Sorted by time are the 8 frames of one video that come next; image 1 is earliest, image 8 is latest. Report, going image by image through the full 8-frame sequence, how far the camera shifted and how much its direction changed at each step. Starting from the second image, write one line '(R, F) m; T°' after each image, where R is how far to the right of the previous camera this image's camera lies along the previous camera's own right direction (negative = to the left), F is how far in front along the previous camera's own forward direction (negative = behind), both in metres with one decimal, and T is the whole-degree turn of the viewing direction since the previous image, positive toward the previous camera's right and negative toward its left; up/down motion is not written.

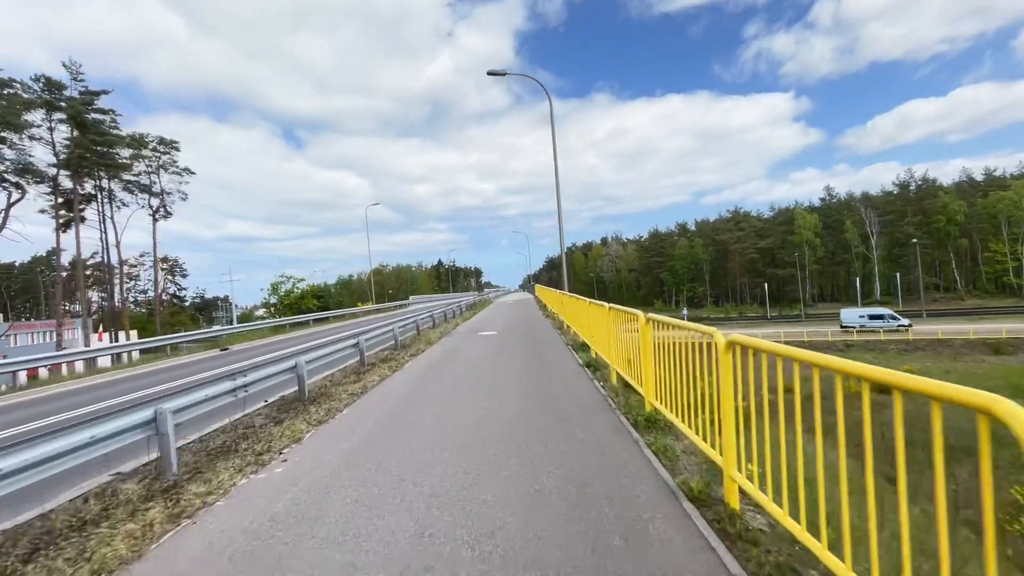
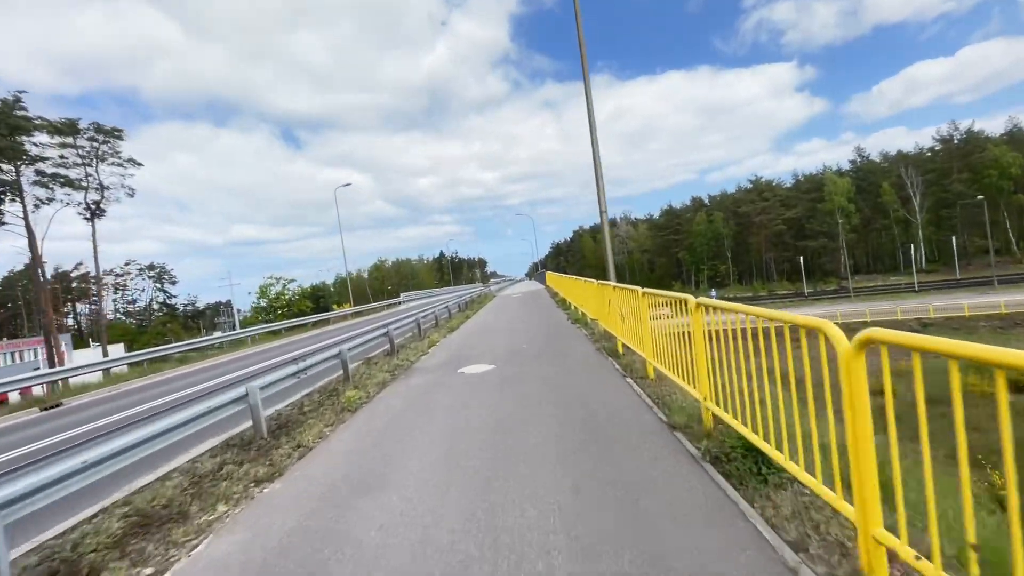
(0.0, +2.8) m; -1°
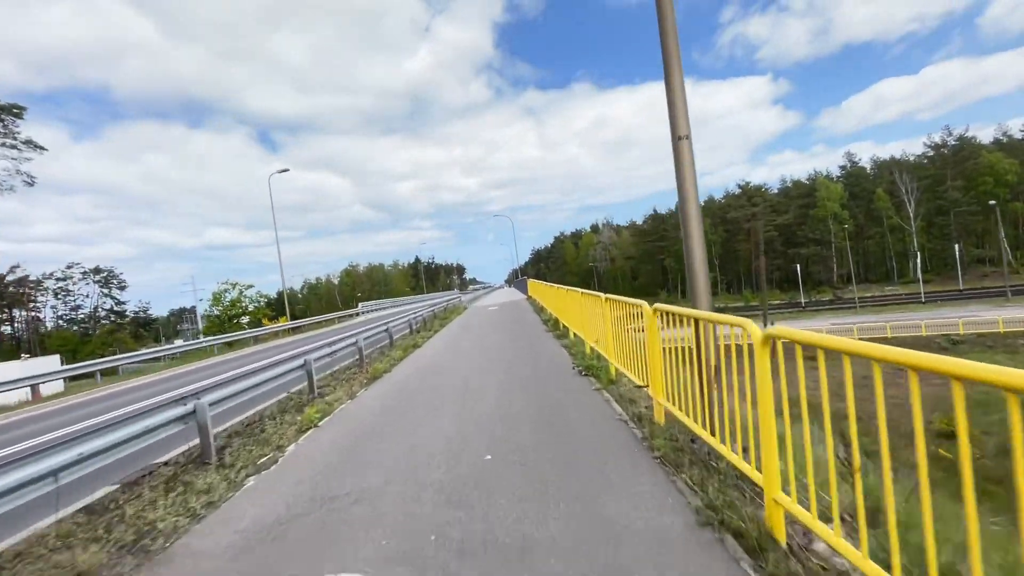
(+0.1, +2.2) m; +2°
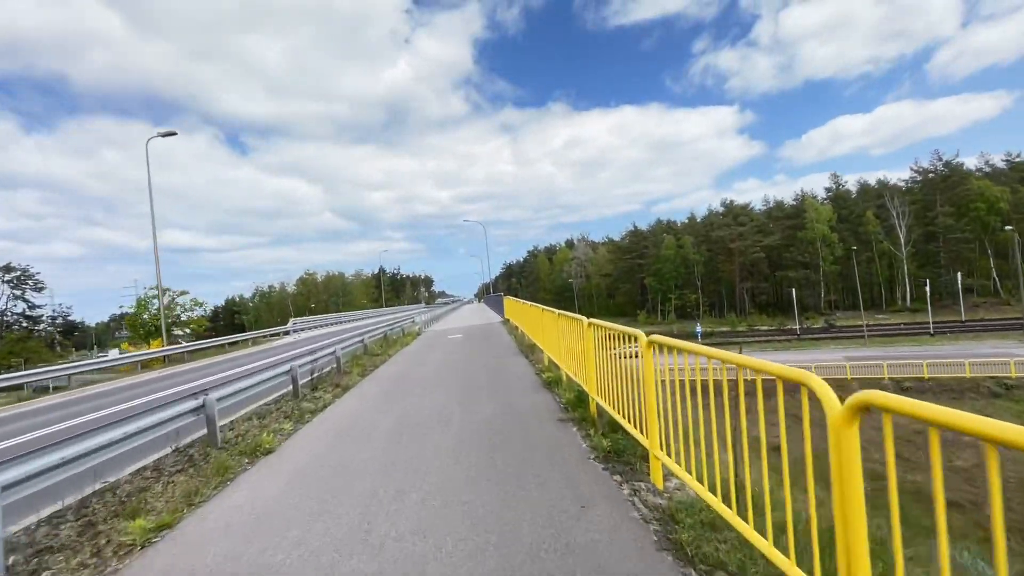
(0.0, +2.8) m; +3°
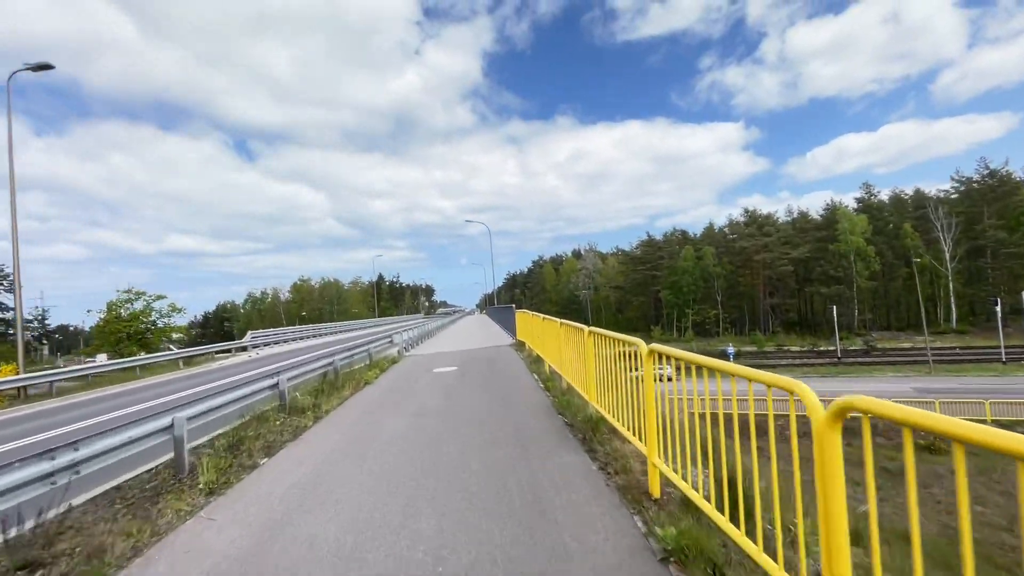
(-0.2, +2.7) m; 0°
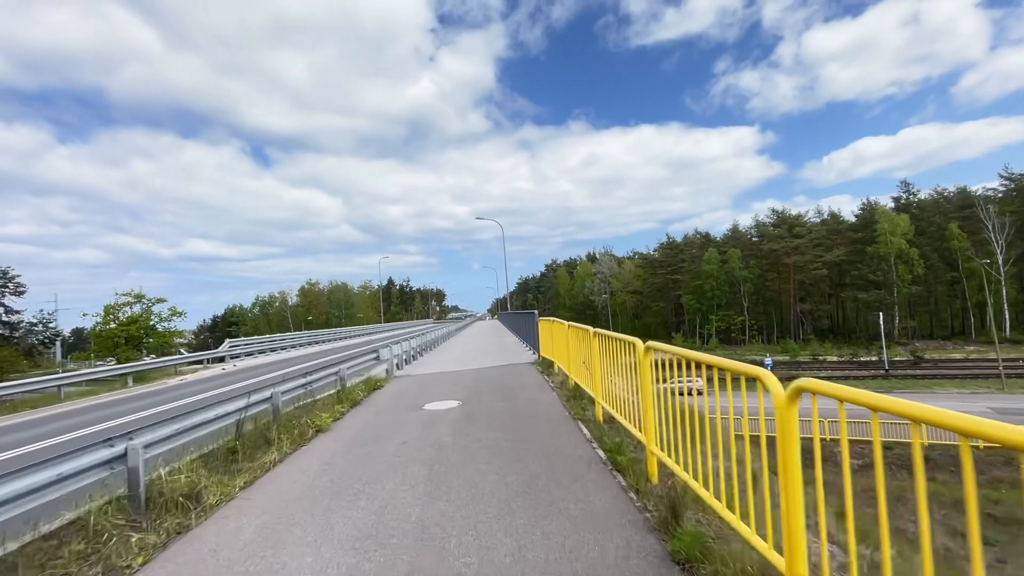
(-0.1, +1.7) m; -1°
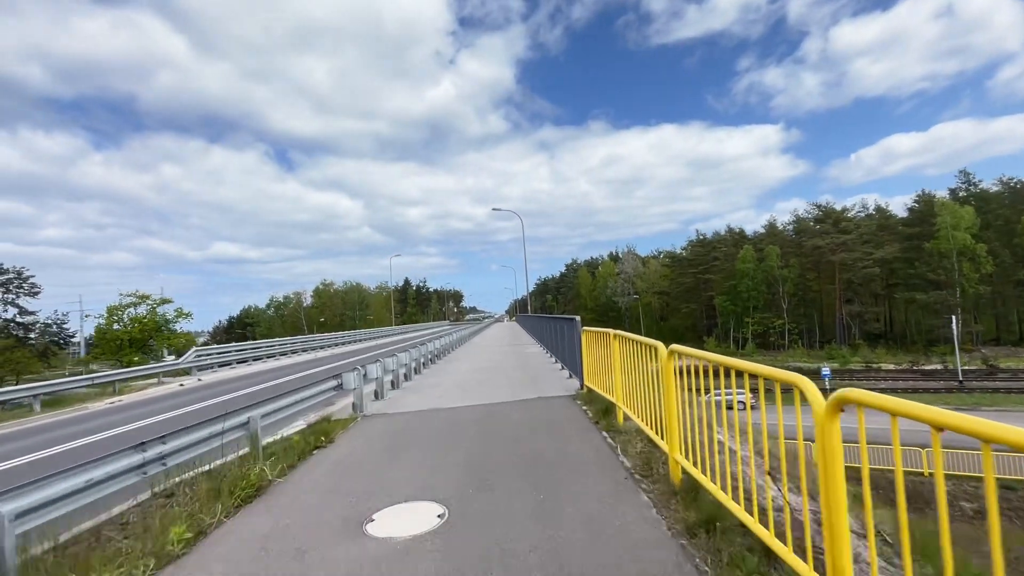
(-0.1, +2.0) m; -2°
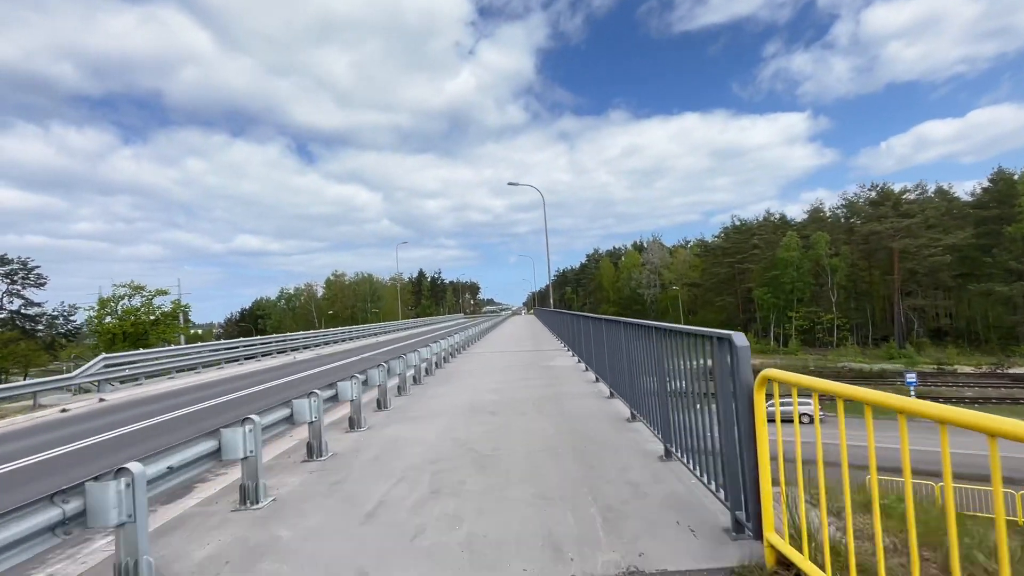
(0.0, +2.6) m; -2°
